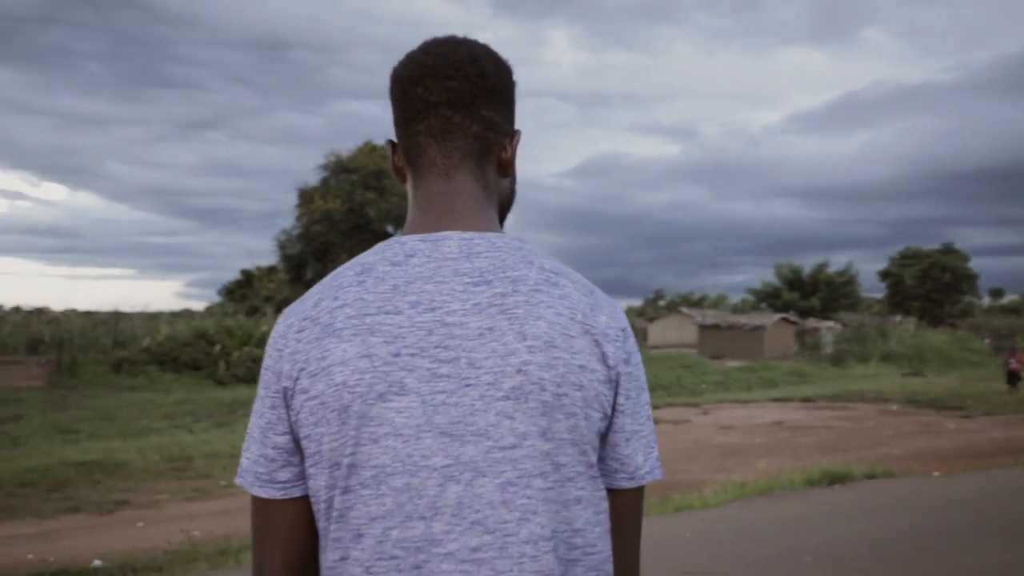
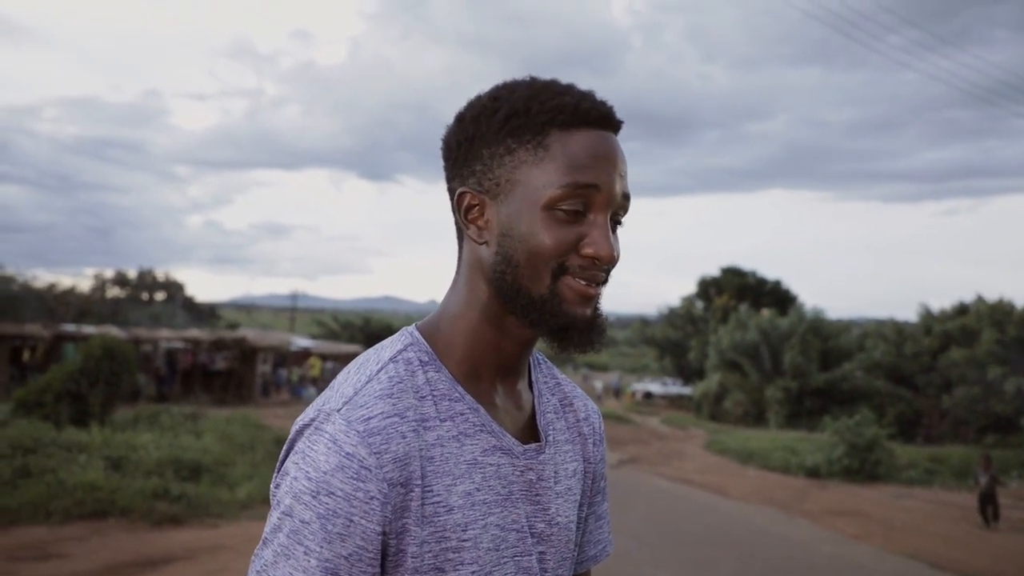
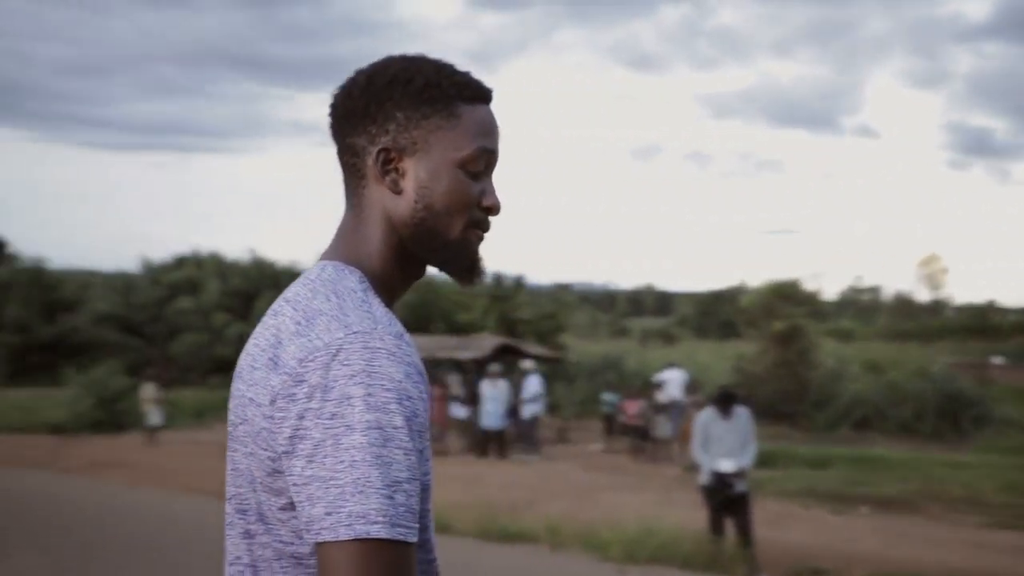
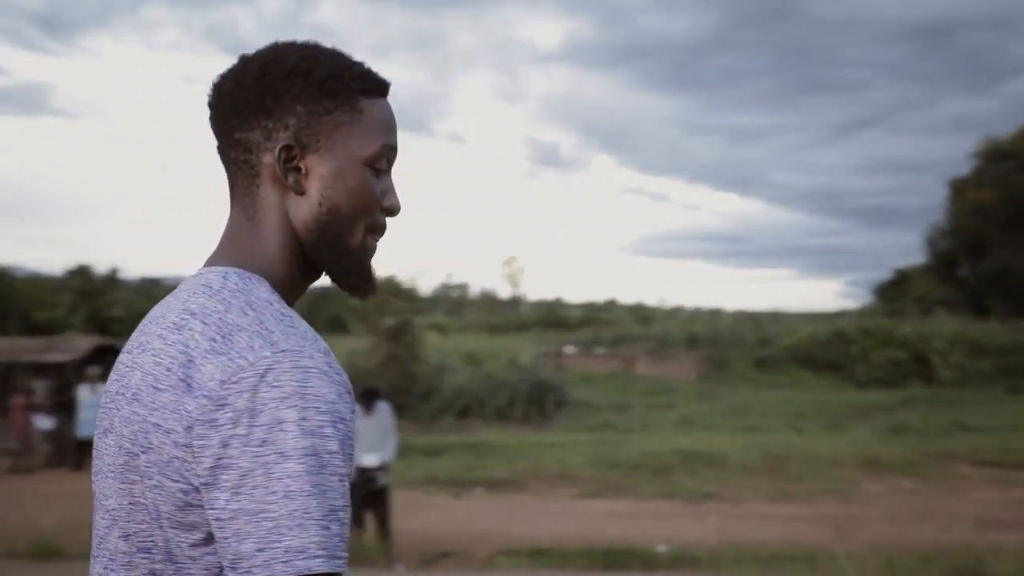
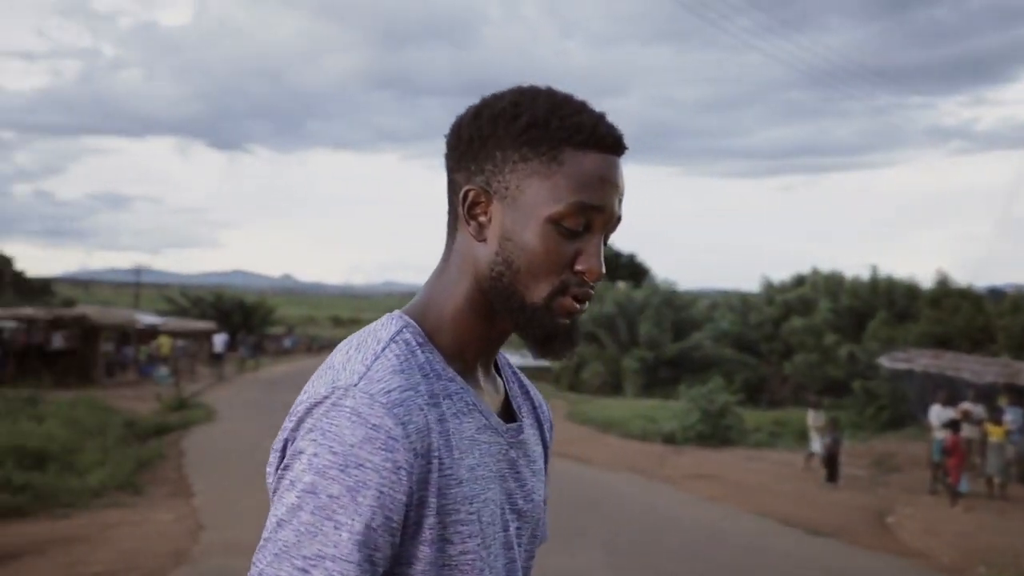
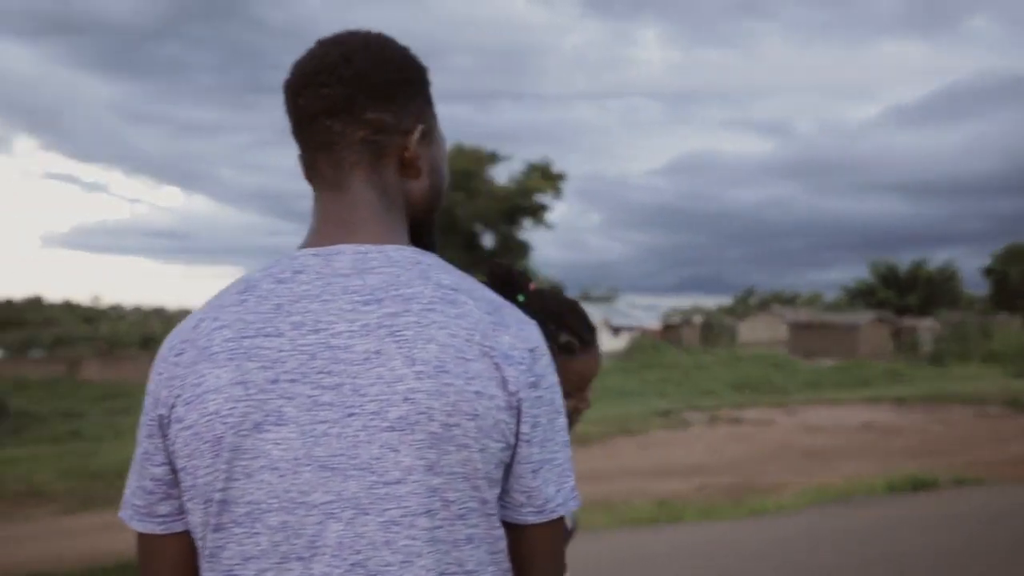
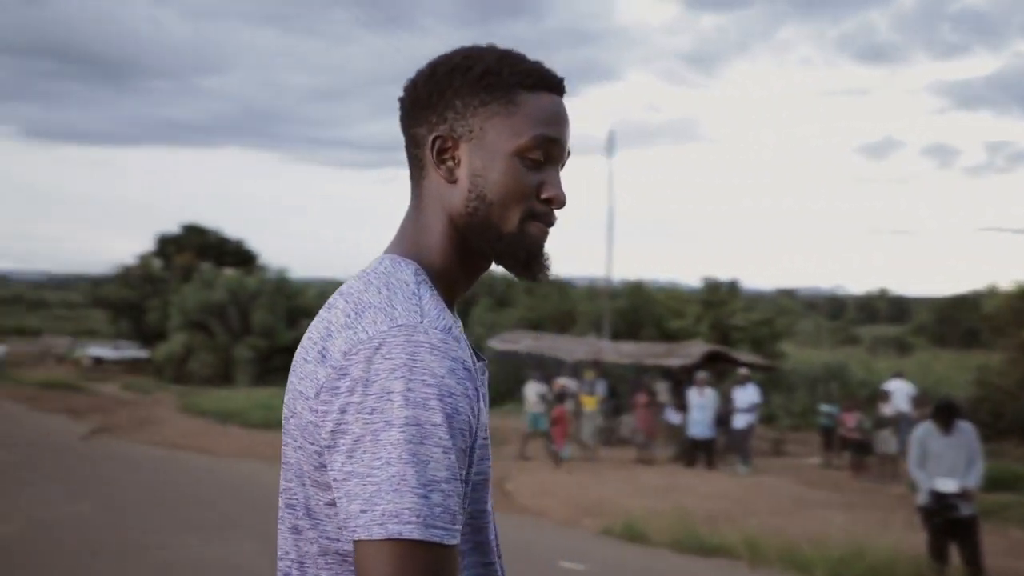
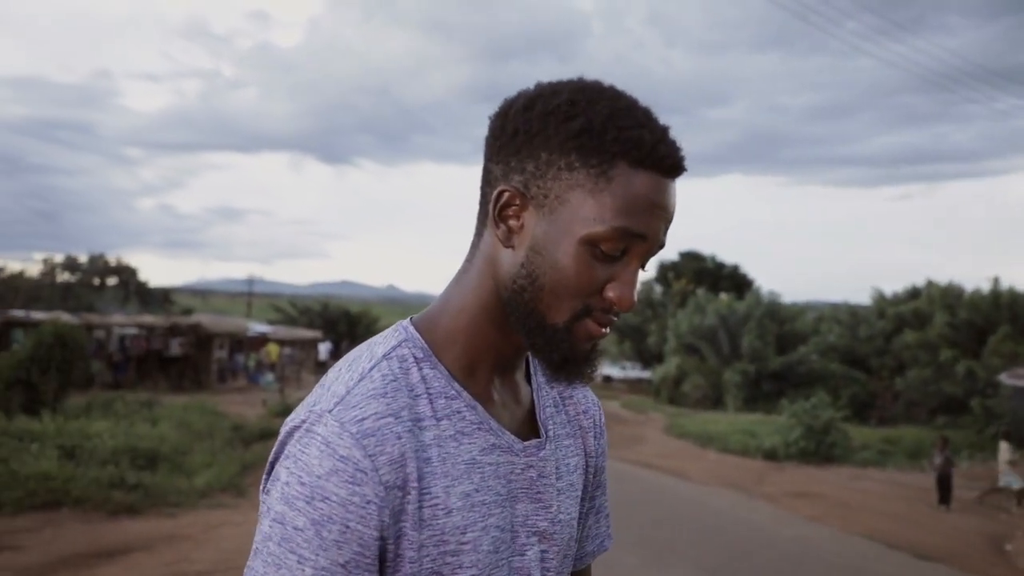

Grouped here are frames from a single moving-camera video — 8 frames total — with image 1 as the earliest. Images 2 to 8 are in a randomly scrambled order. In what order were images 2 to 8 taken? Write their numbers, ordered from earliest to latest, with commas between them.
6, 4, 3, 7, 5, 8, 2
